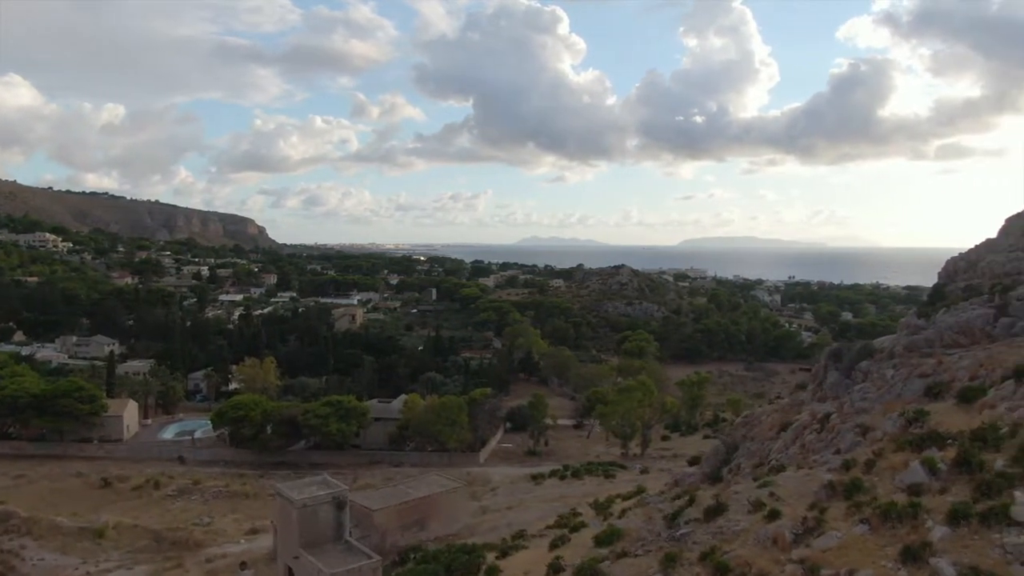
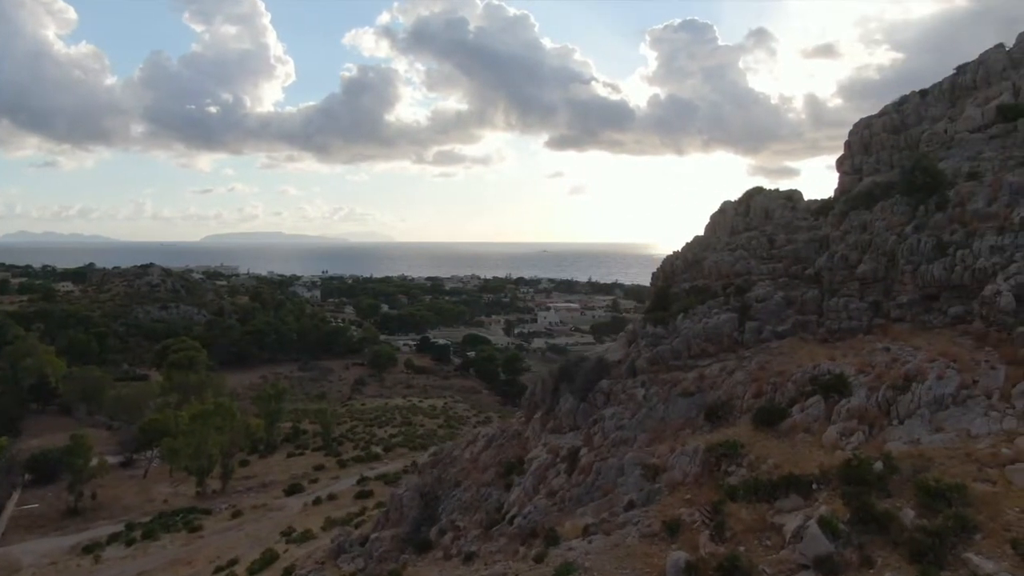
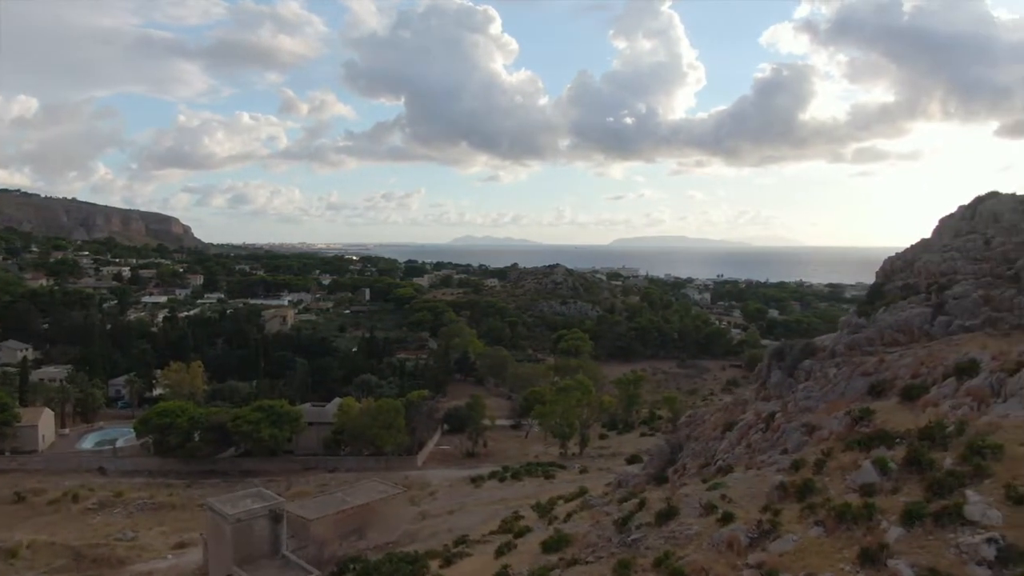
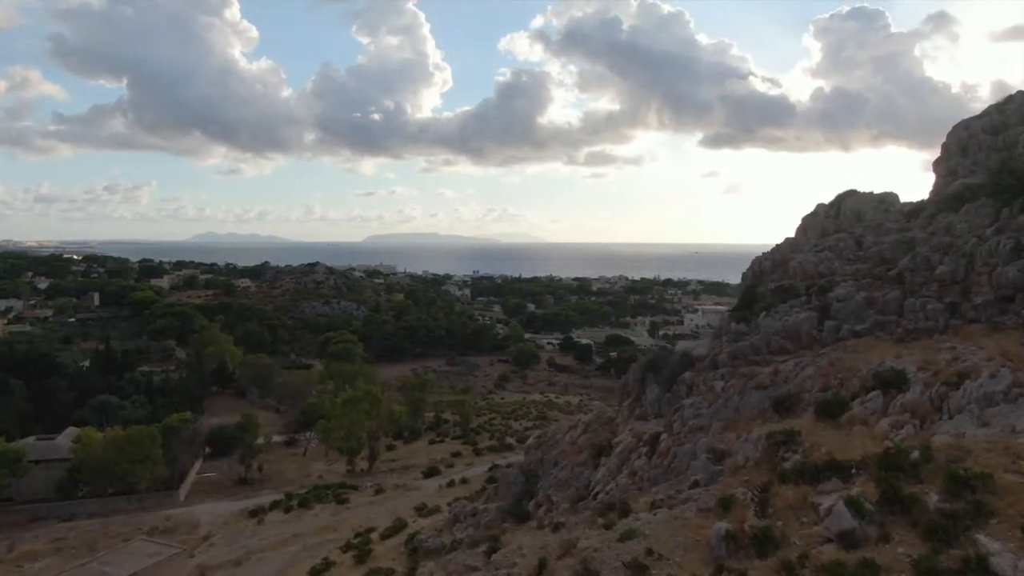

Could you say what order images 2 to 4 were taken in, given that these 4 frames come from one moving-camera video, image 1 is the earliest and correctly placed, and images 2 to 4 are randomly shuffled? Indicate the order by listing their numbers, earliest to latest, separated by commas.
3, 4, 2
